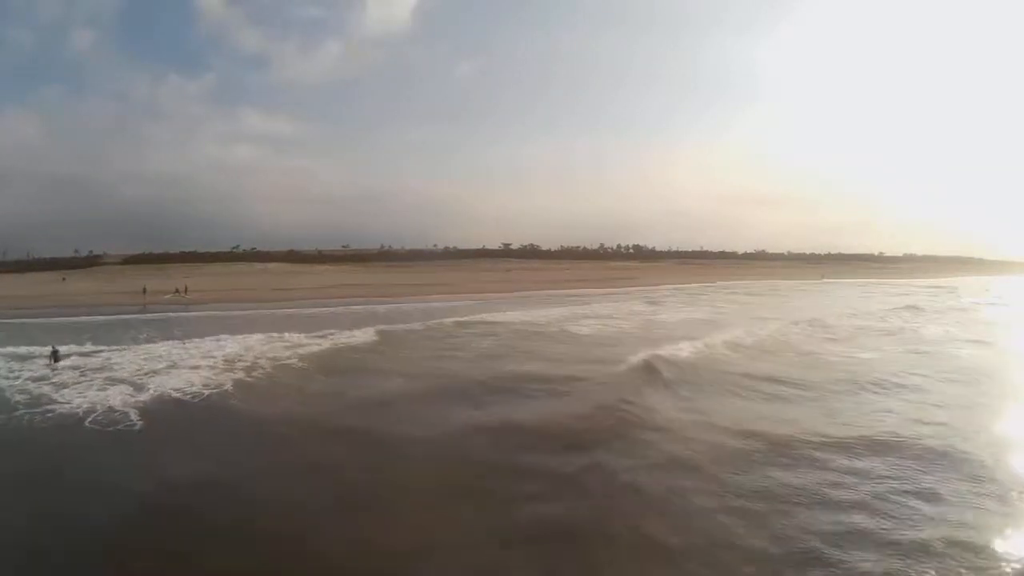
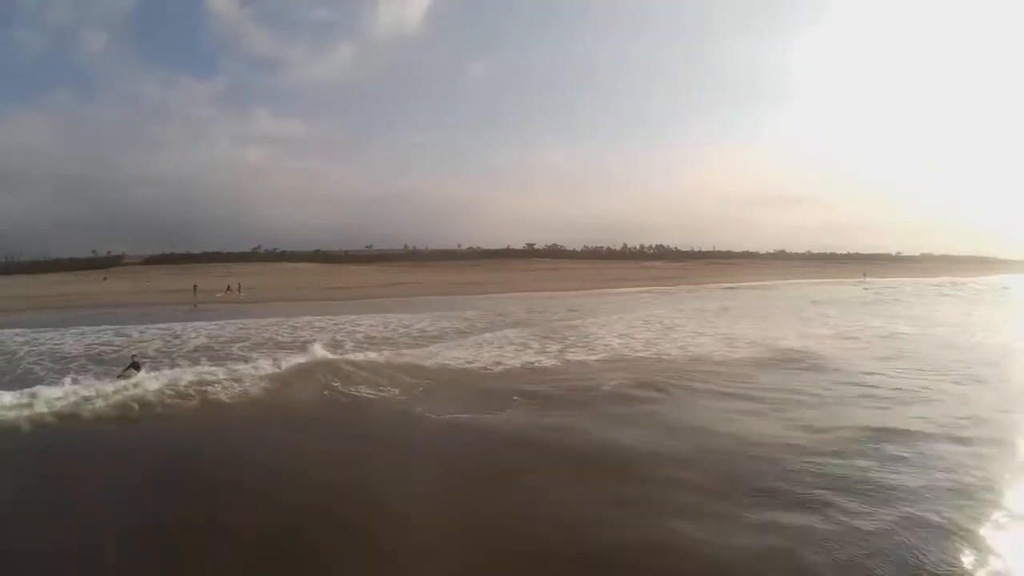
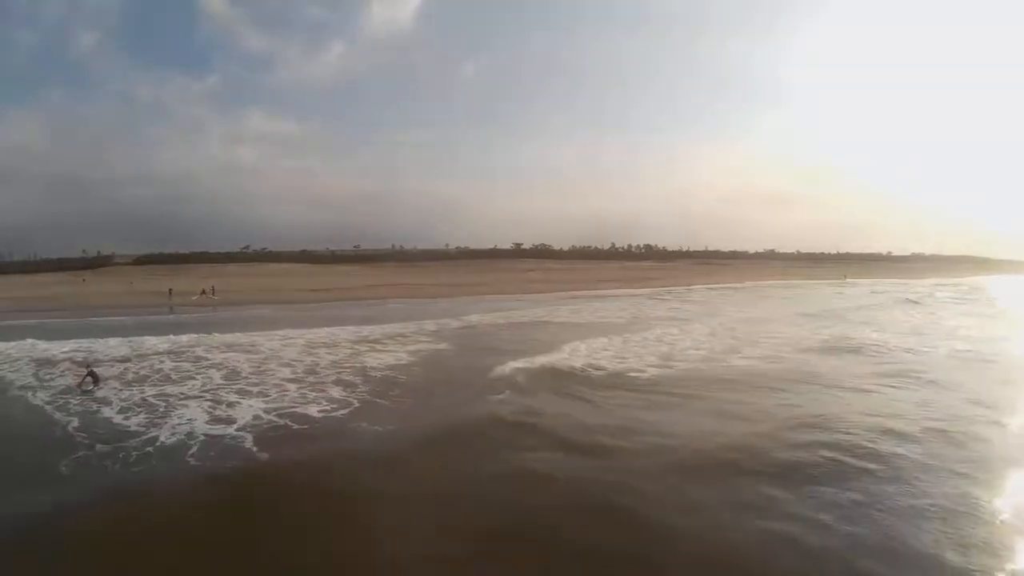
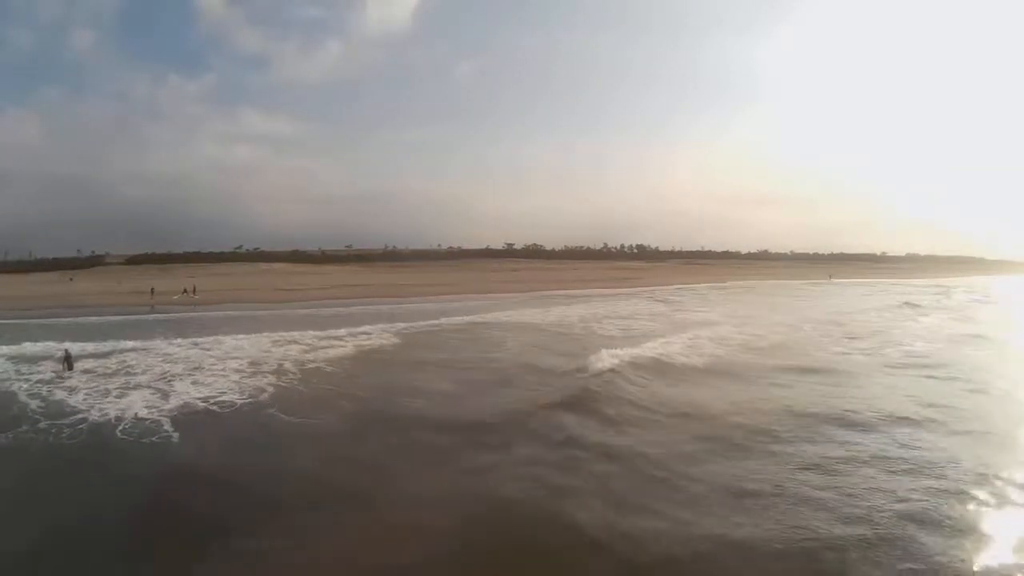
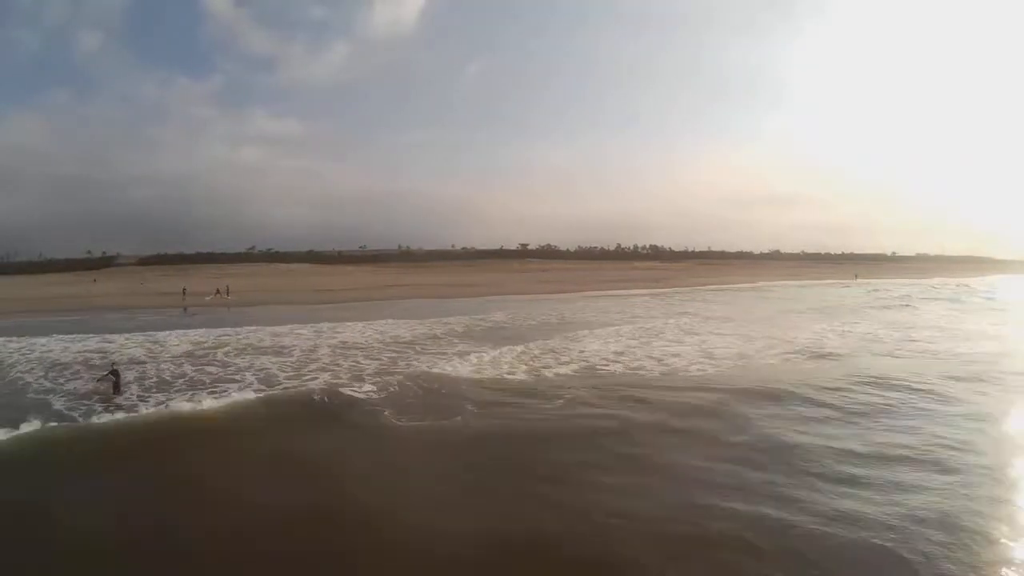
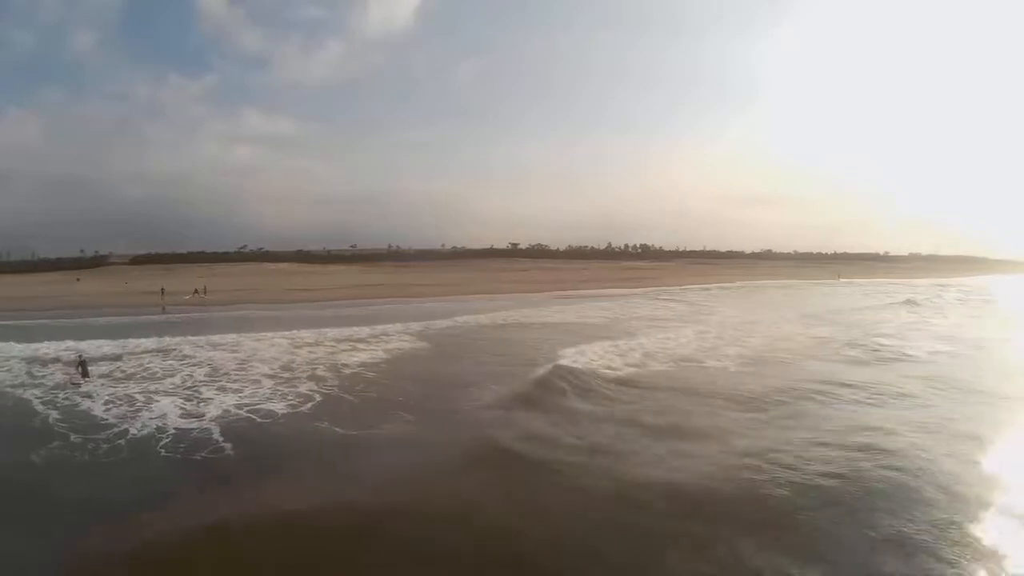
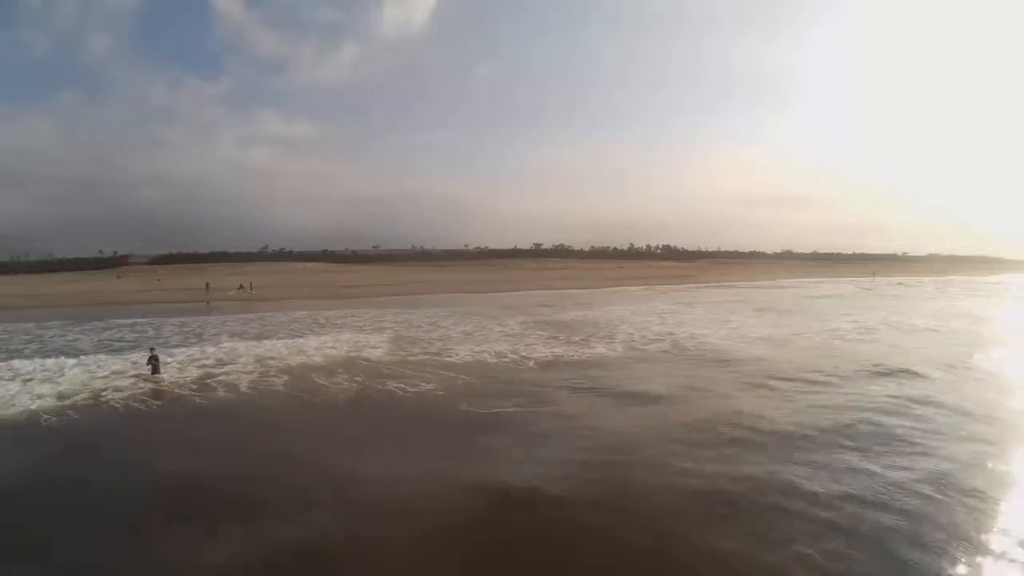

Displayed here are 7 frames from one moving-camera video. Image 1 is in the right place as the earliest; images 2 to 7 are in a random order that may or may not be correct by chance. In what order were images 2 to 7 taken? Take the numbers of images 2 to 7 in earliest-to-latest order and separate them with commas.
4, 6, 3, 5, 2, 7
